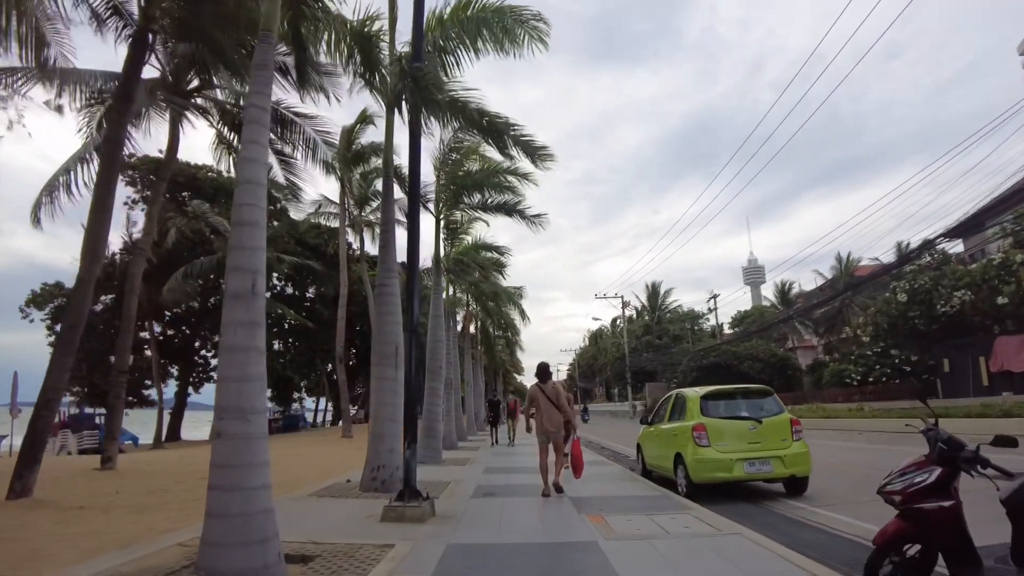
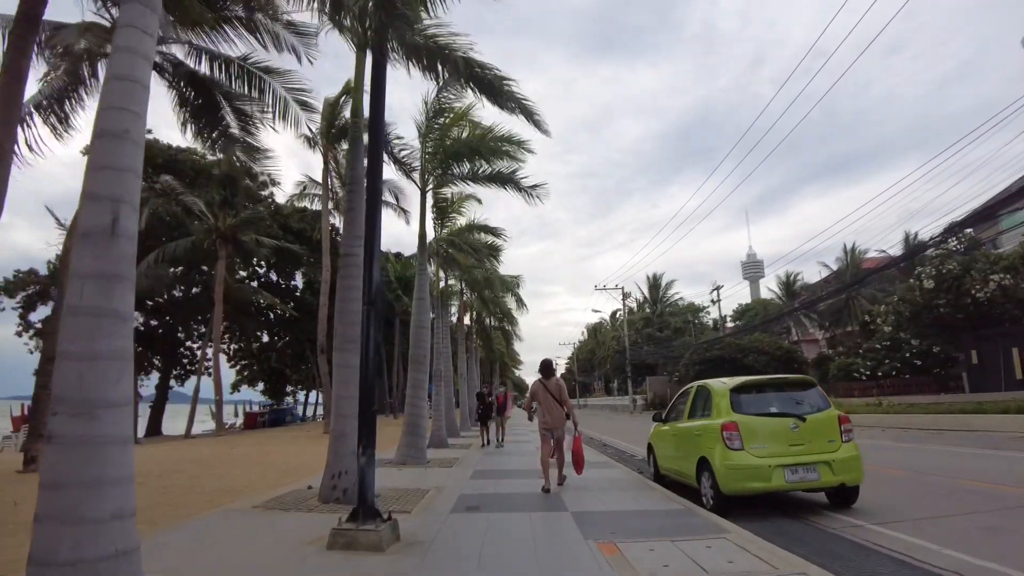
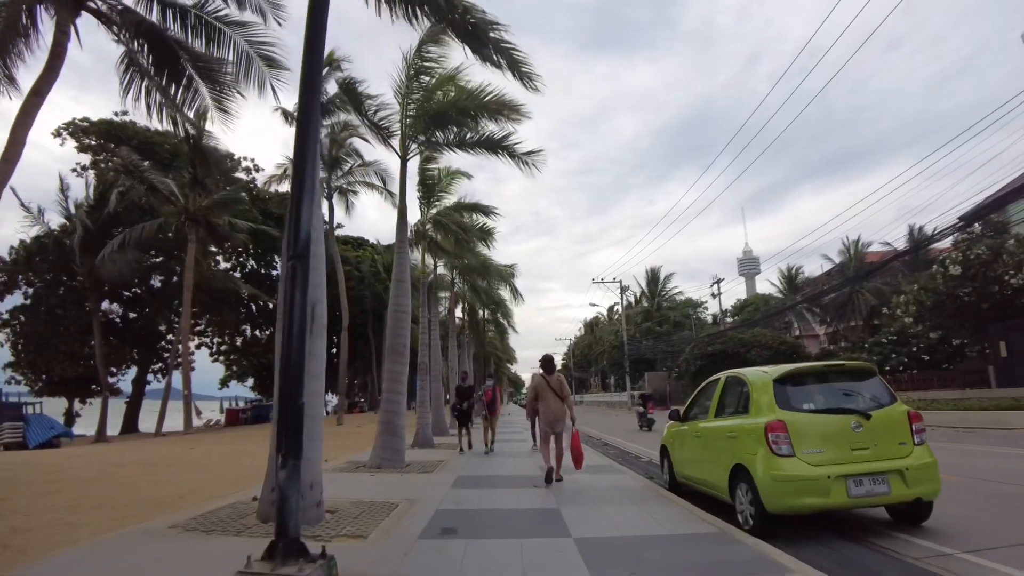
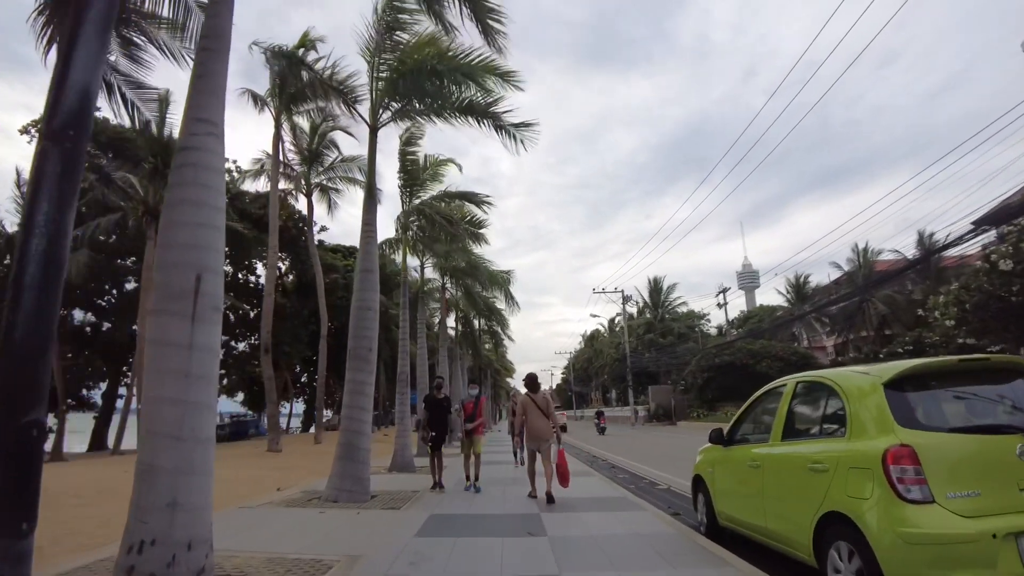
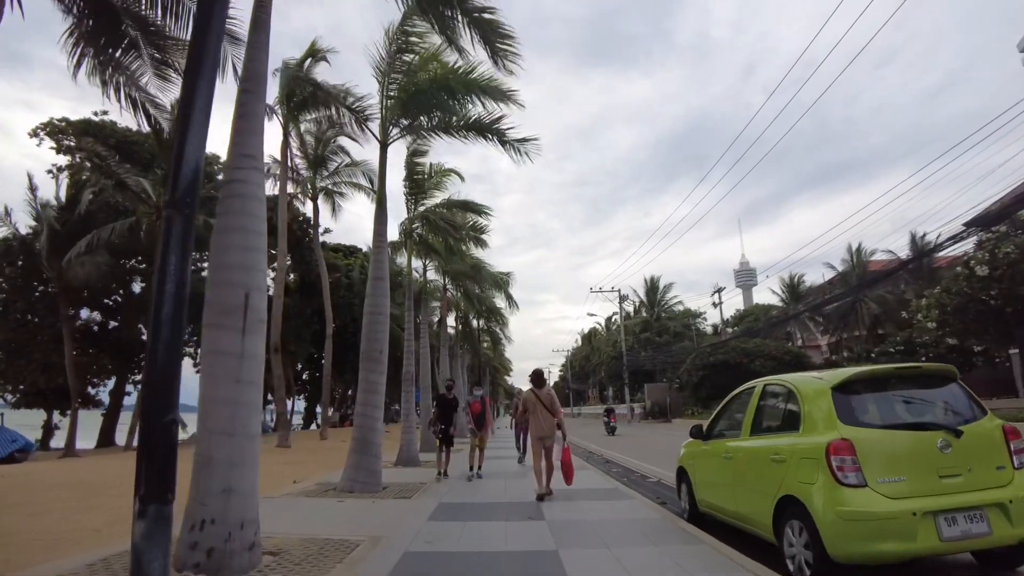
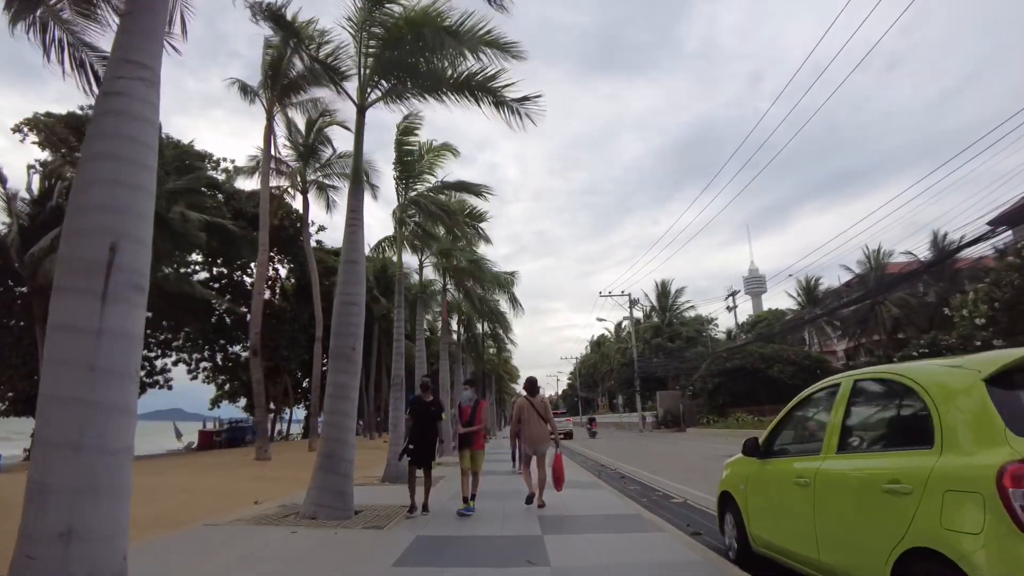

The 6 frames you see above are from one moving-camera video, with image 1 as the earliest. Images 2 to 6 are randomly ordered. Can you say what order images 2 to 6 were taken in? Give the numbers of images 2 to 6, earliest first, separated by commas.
2, 3, 5, 4, 6
